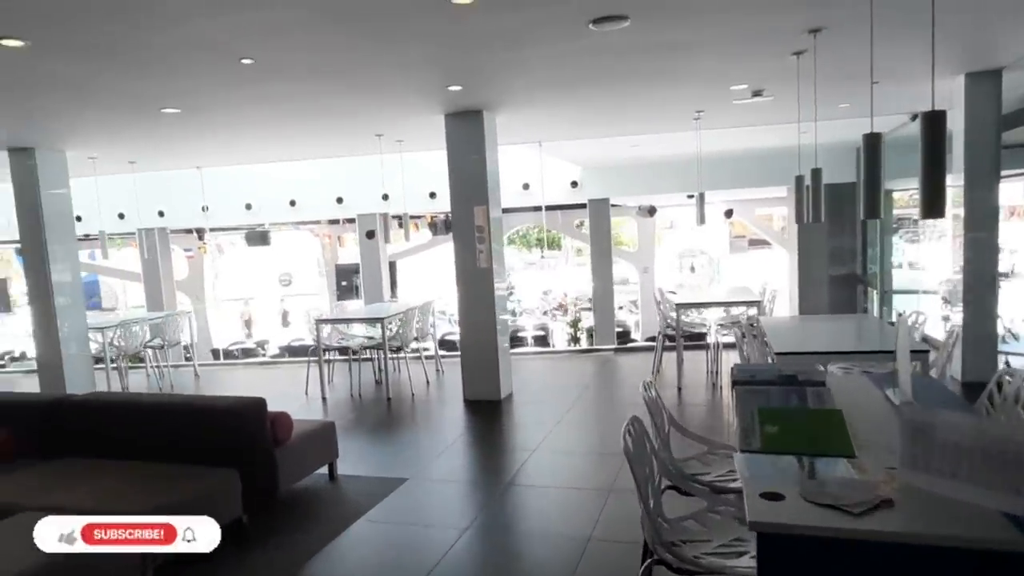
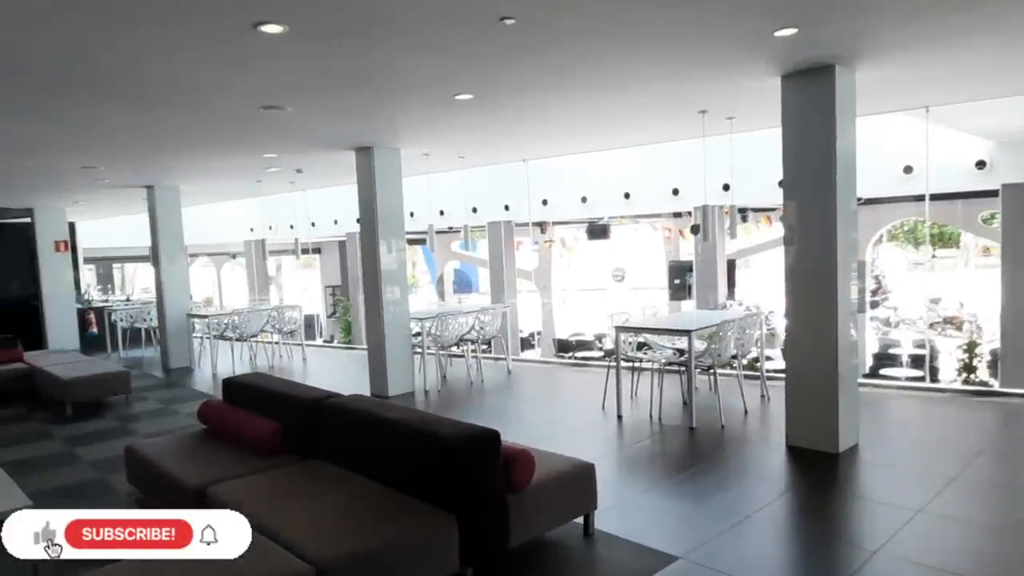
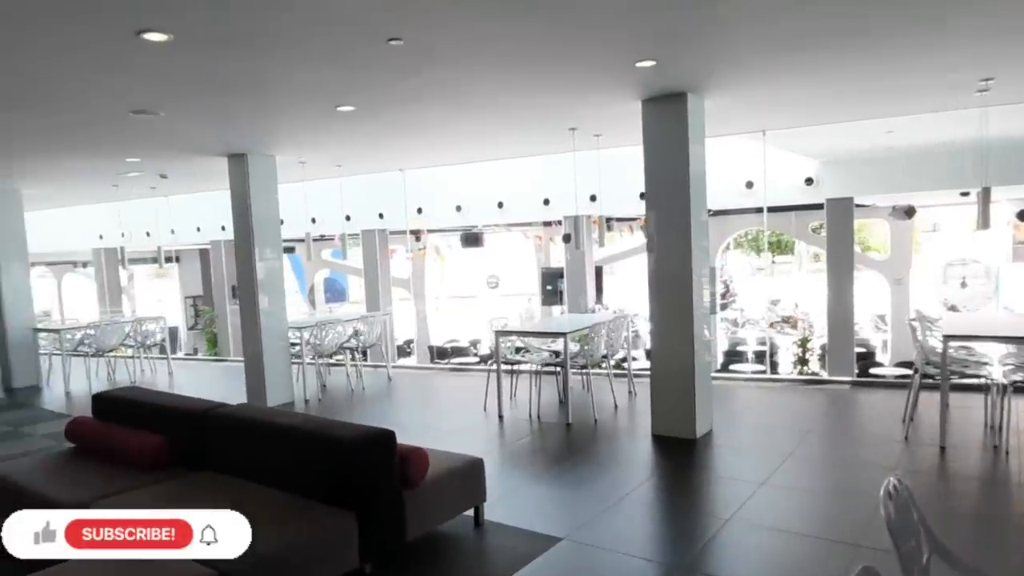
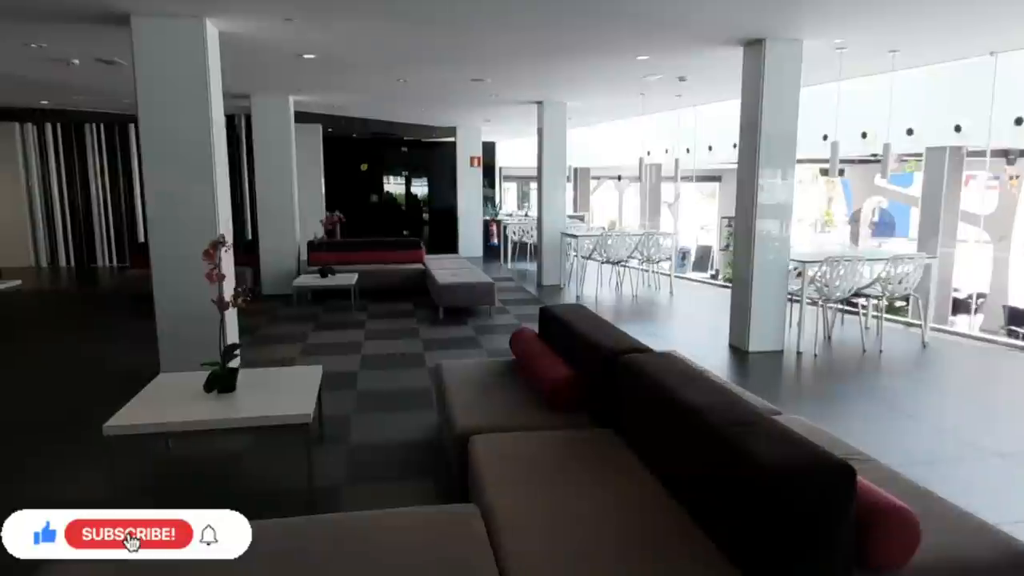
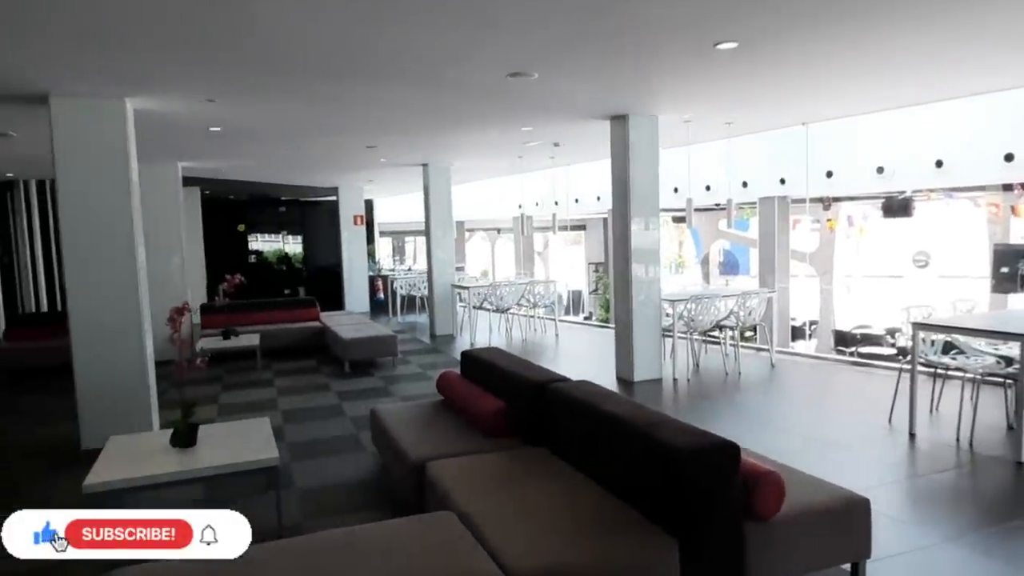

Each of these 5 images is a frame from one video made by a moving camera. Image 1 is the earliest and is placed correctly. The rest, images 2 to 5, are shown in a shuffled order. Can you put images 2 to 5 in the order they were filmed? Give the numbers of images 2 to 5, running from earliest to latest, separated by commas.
3, 2, 5, 4
